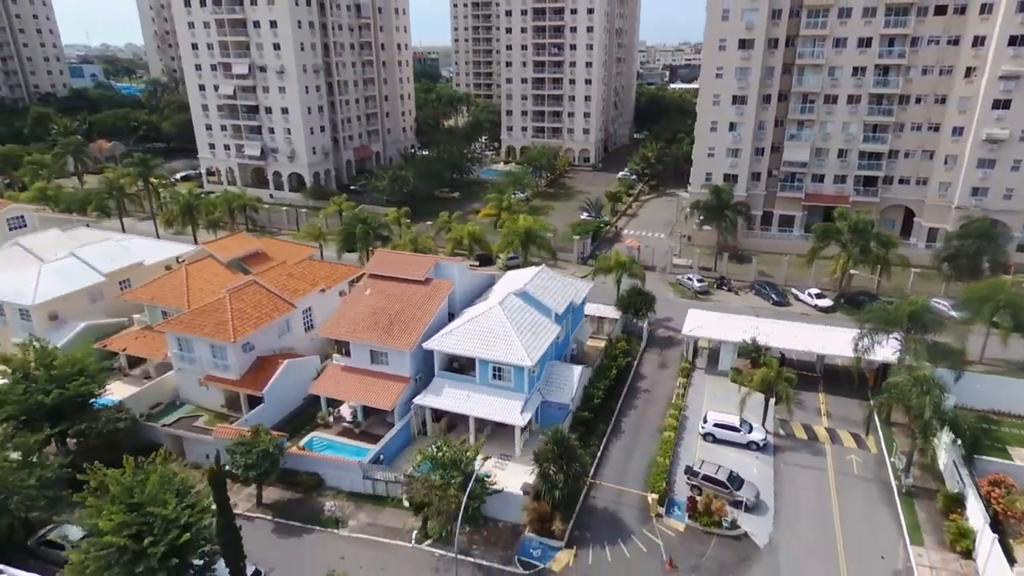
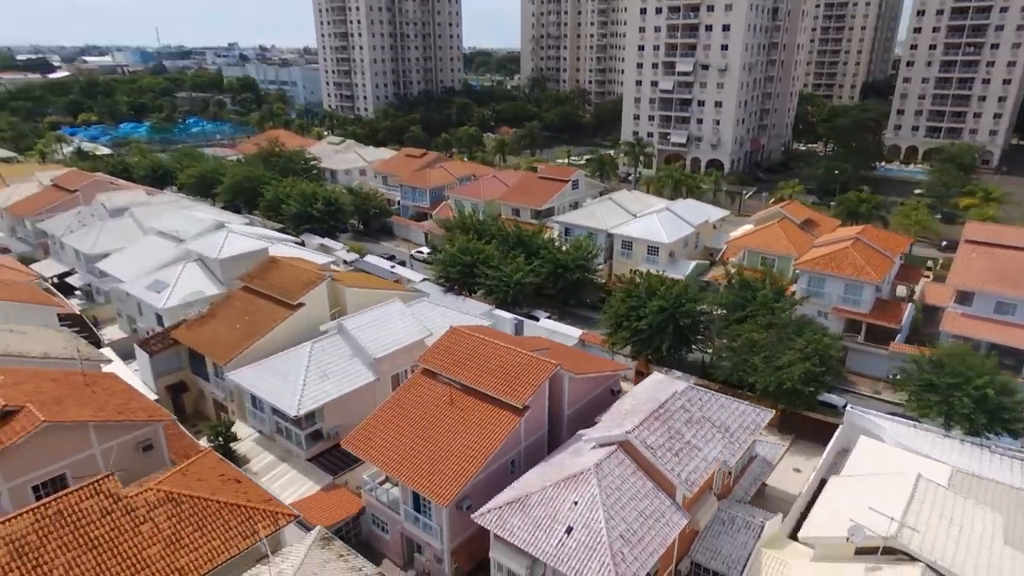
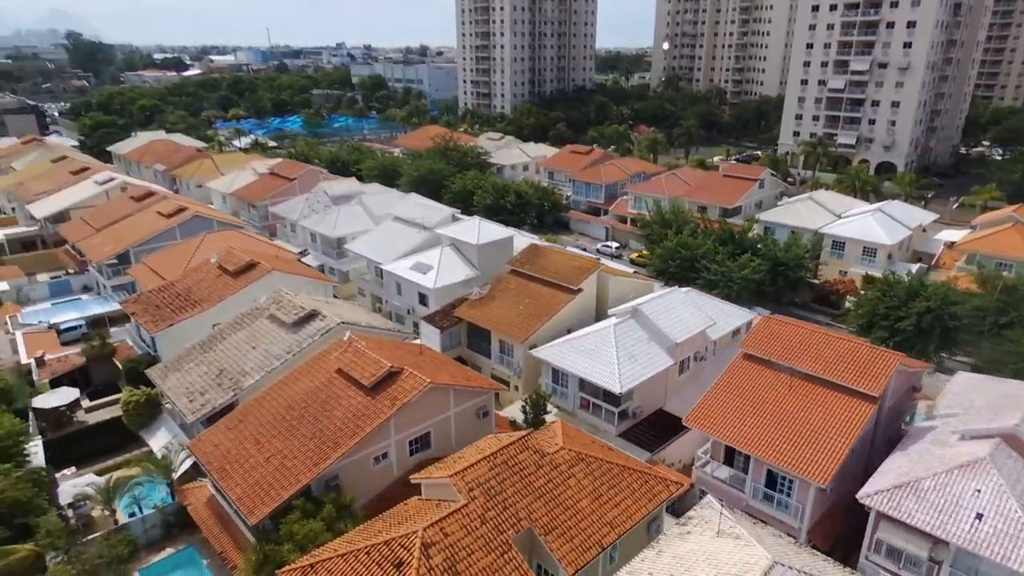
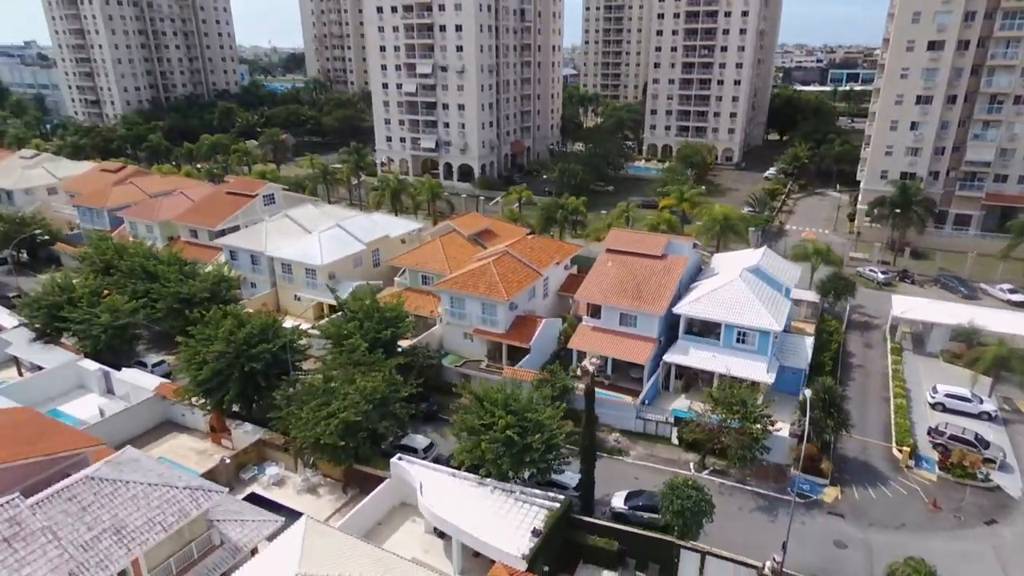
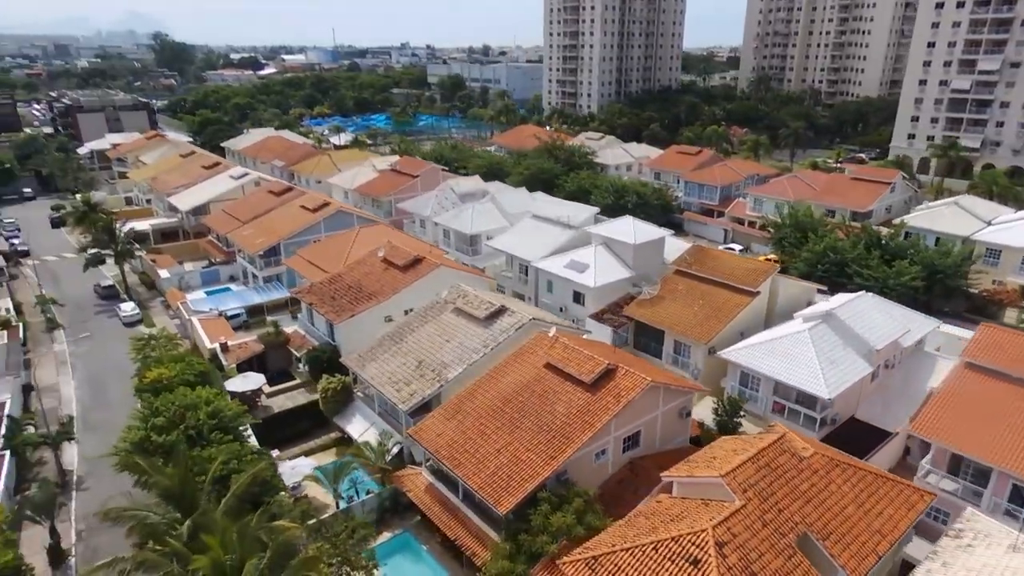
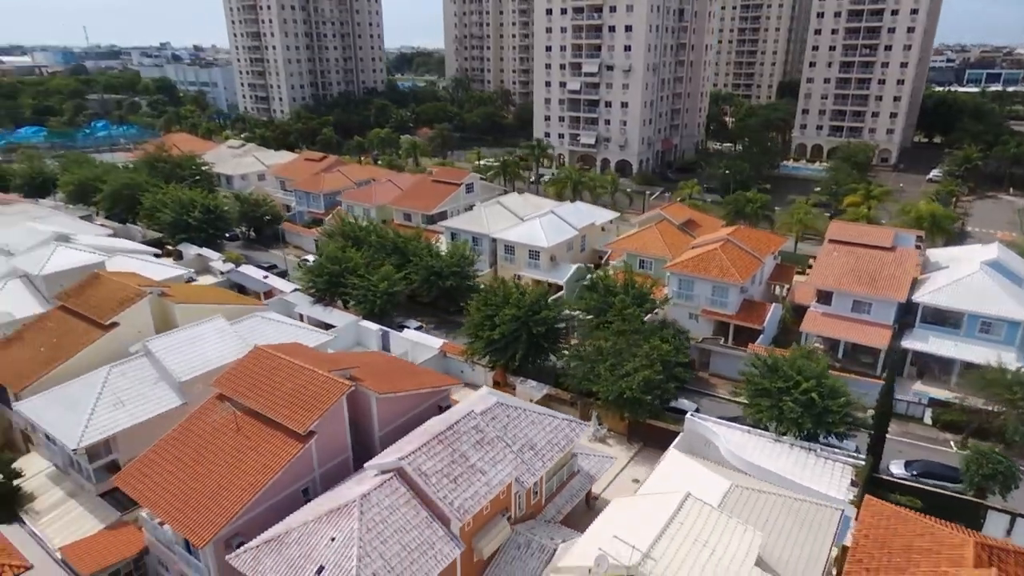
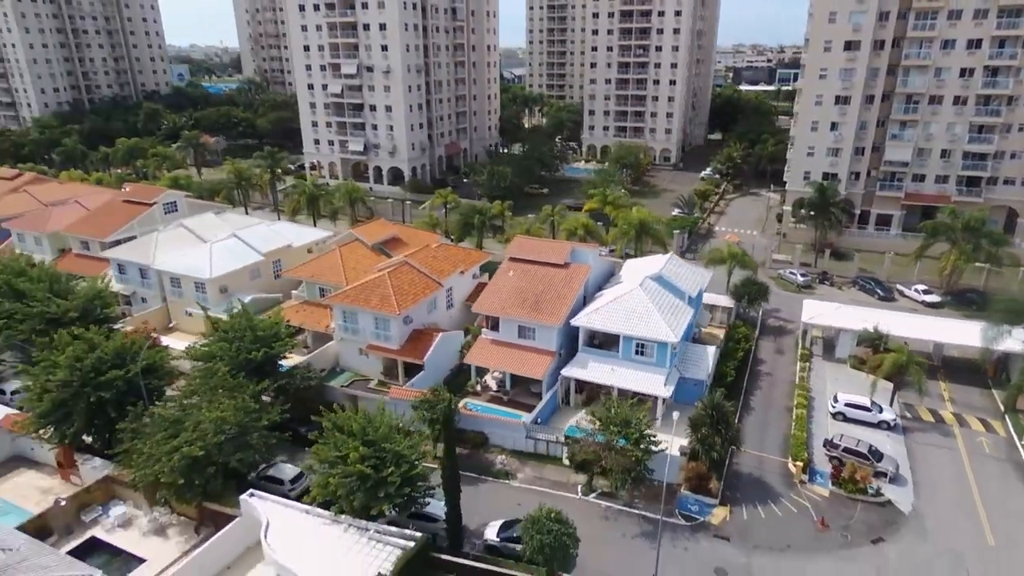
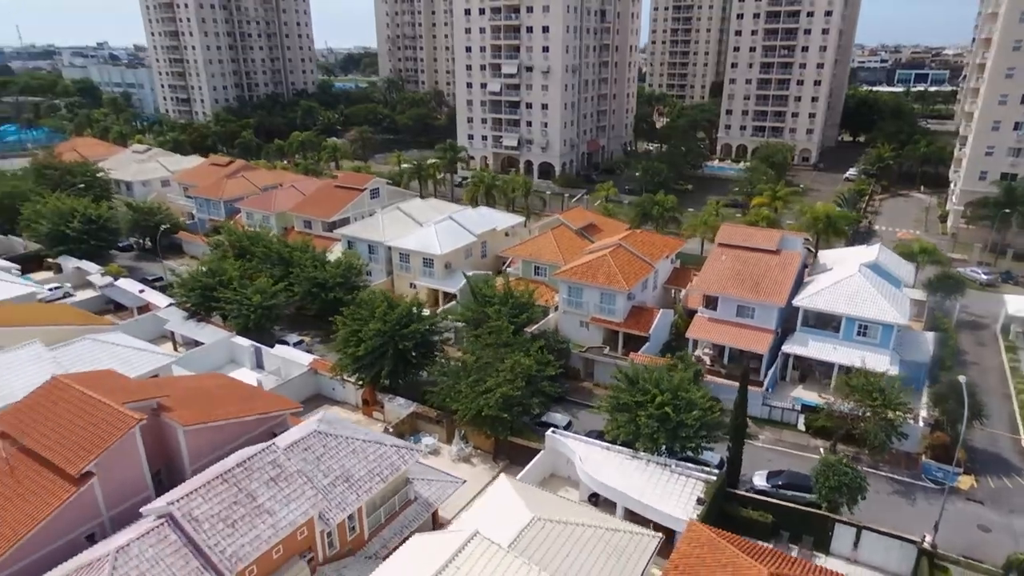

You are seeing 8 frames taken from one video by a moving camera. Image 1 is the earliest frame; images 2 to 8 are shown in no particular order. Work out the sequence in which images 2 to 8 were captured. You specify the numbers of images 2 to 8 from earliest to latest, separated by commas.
7, 4, 8, 6, 2, 3, 5
